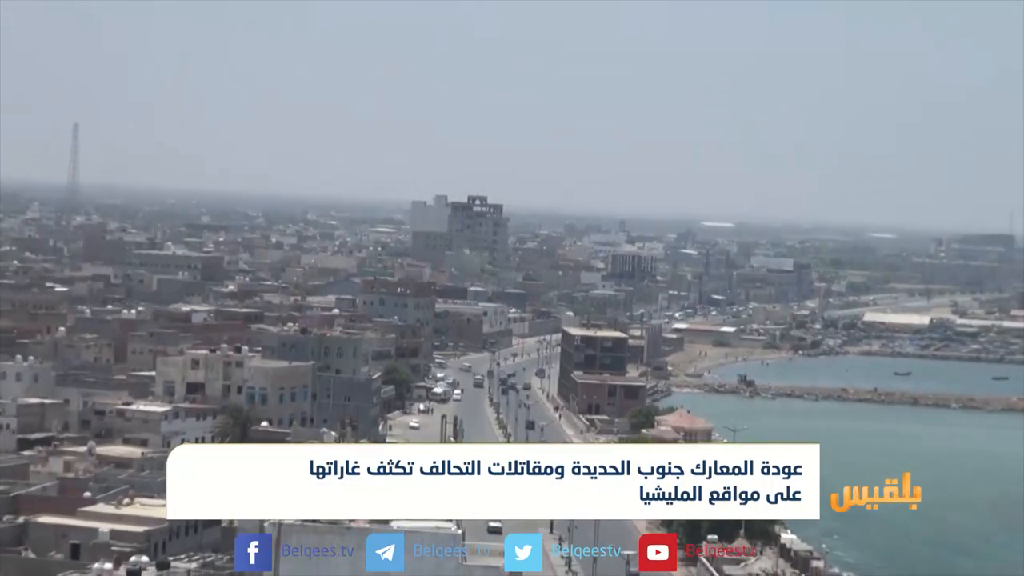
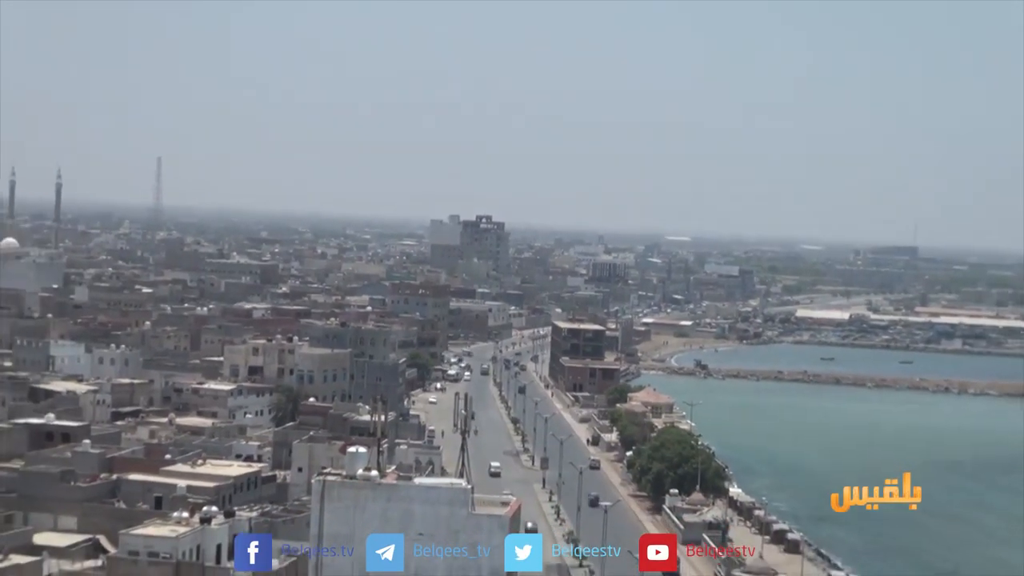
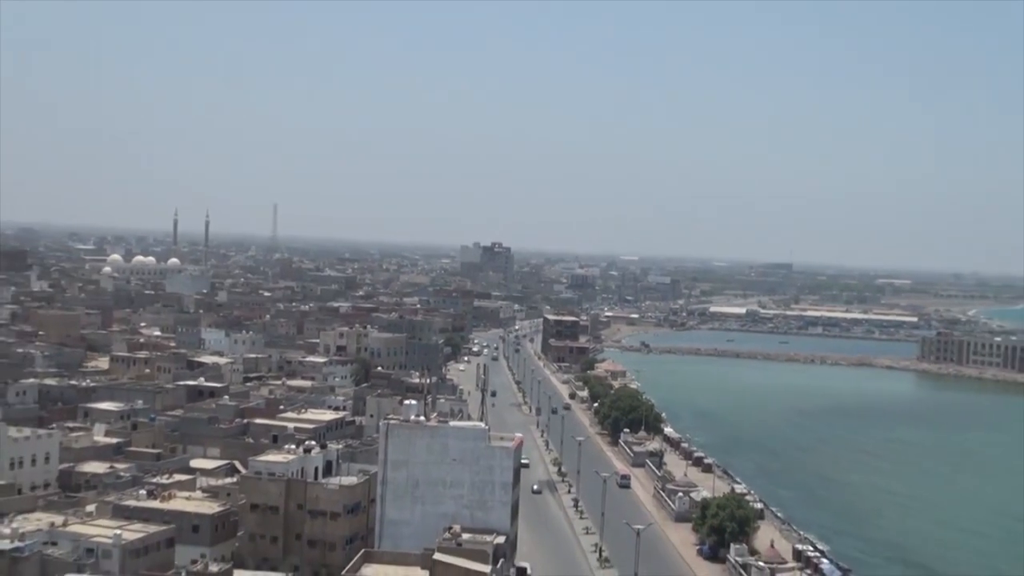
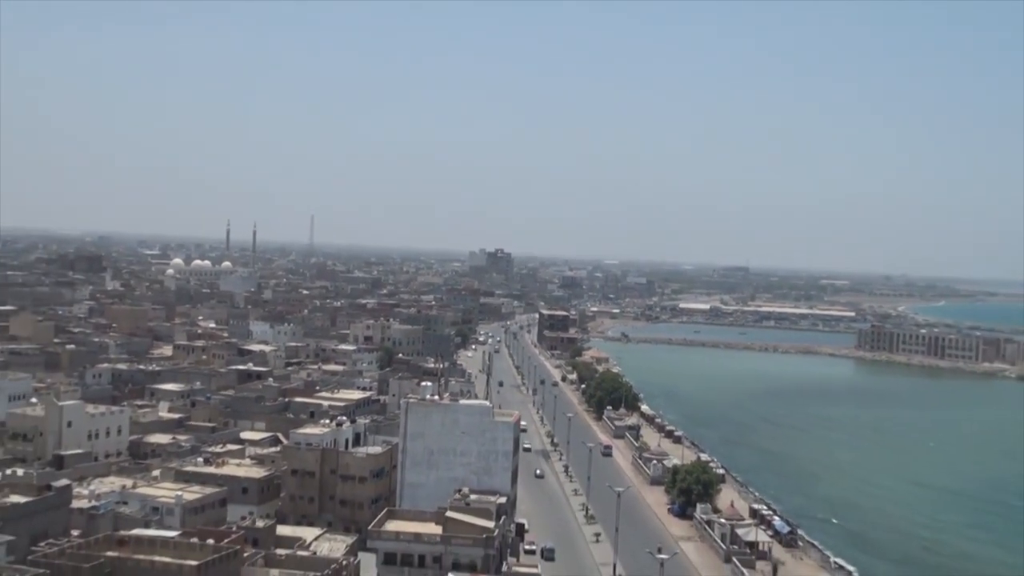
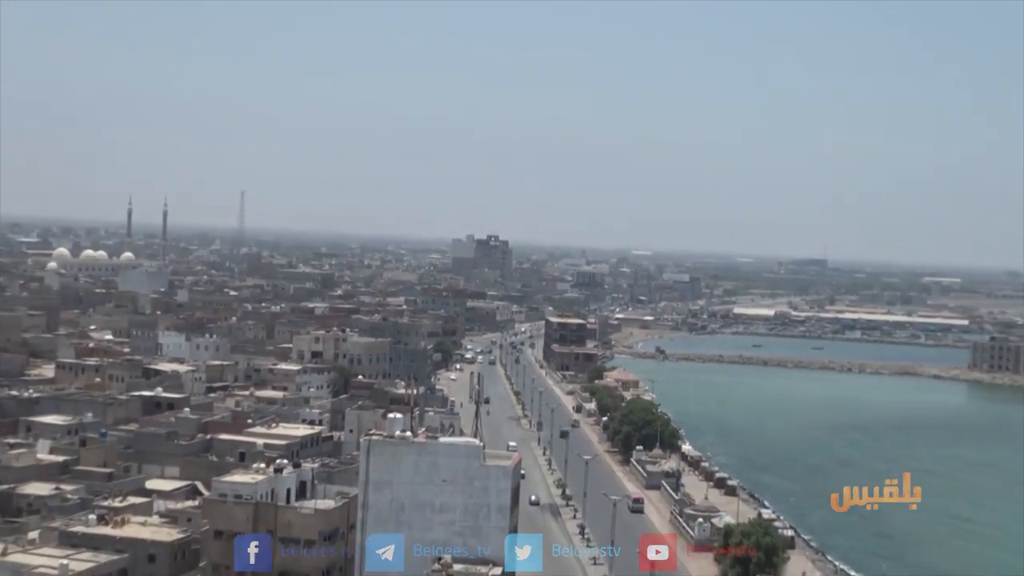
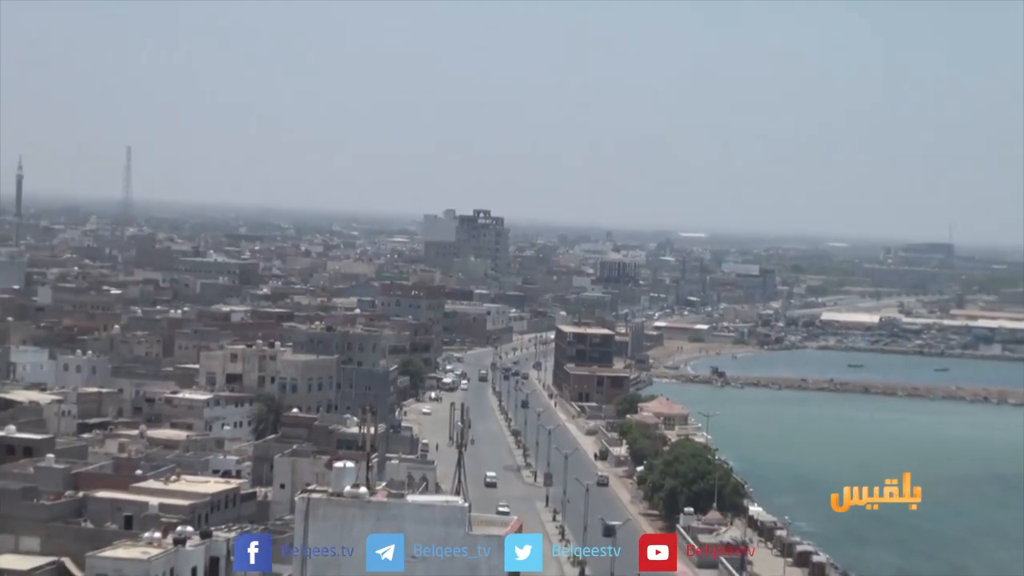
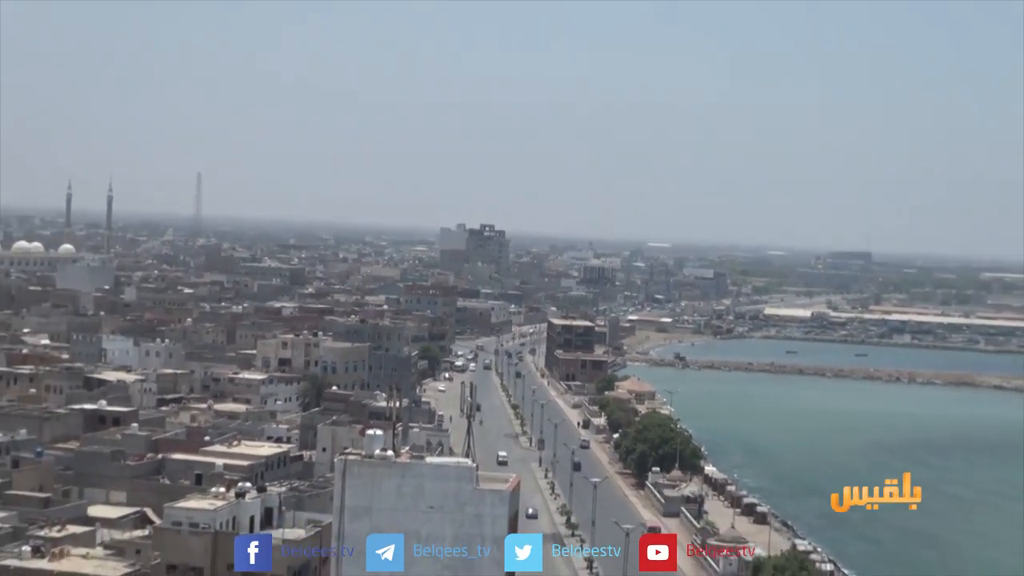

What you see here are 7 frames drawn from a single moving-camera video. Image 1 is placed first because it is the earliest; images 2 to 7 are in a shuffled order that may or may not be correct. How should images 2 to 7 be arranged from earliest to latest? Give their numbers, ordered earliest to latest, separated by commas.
6, 2, 7, 5, 3, 4
